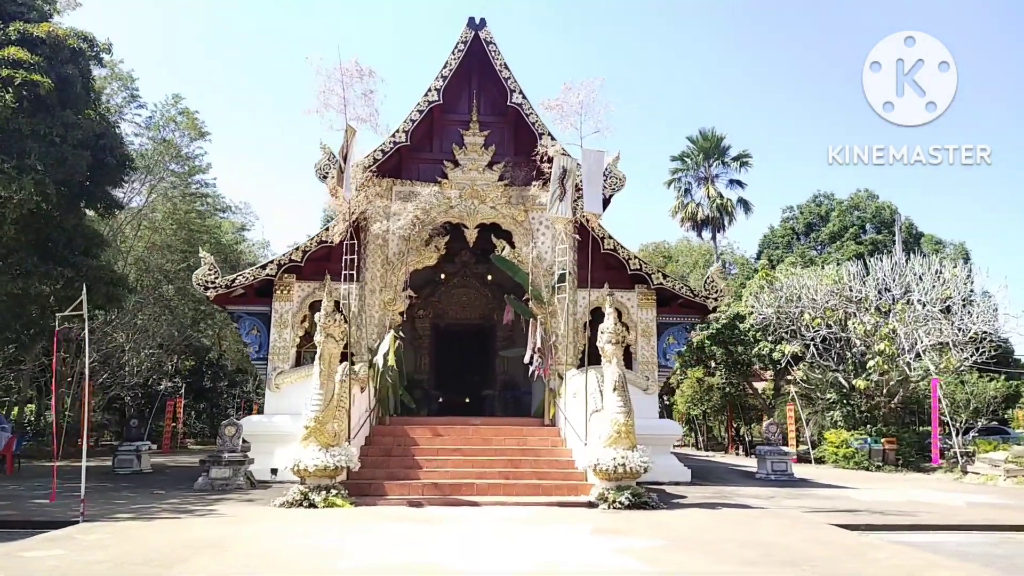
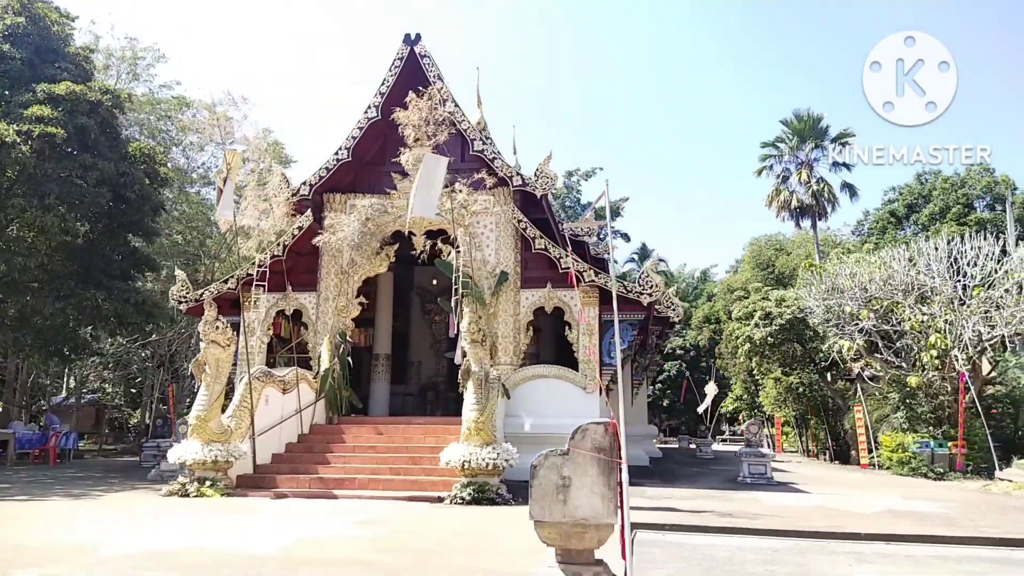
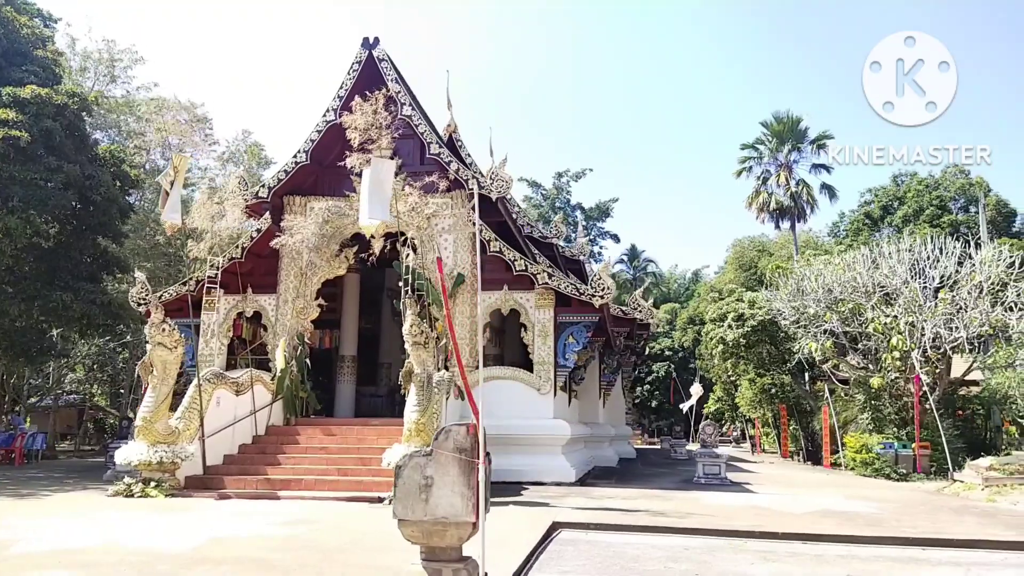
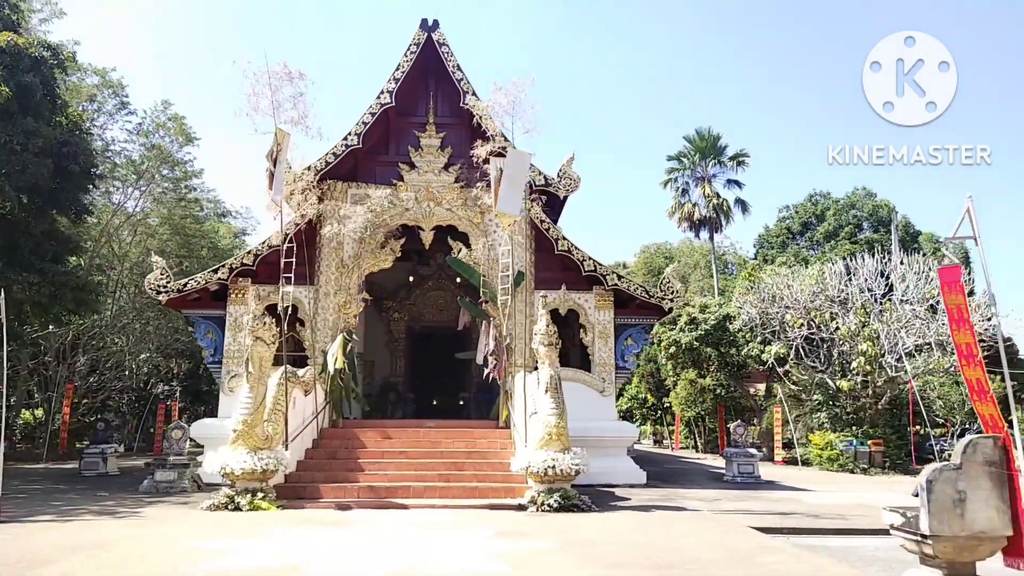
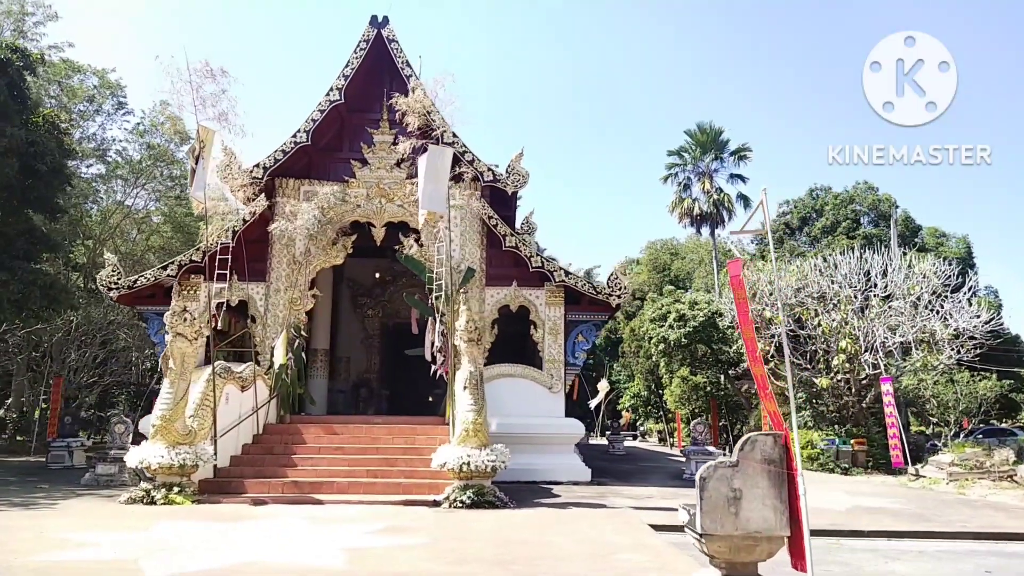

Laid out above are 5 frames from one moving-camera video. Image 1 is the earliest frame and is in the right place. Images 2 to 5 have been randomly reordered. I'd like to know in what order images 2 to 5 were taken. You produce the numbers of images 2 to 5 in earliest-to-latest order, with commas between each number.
4, 5, 2, 3
